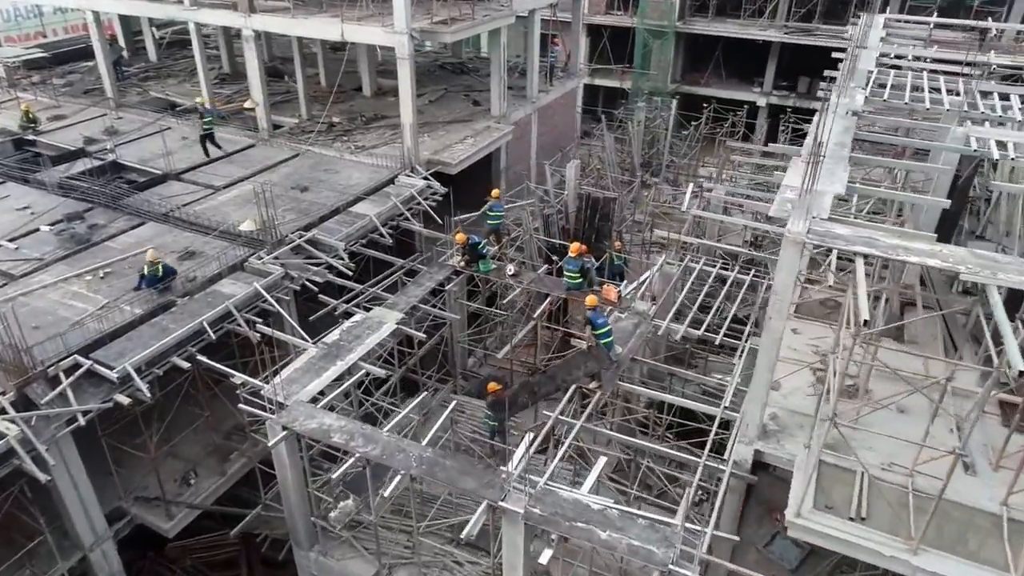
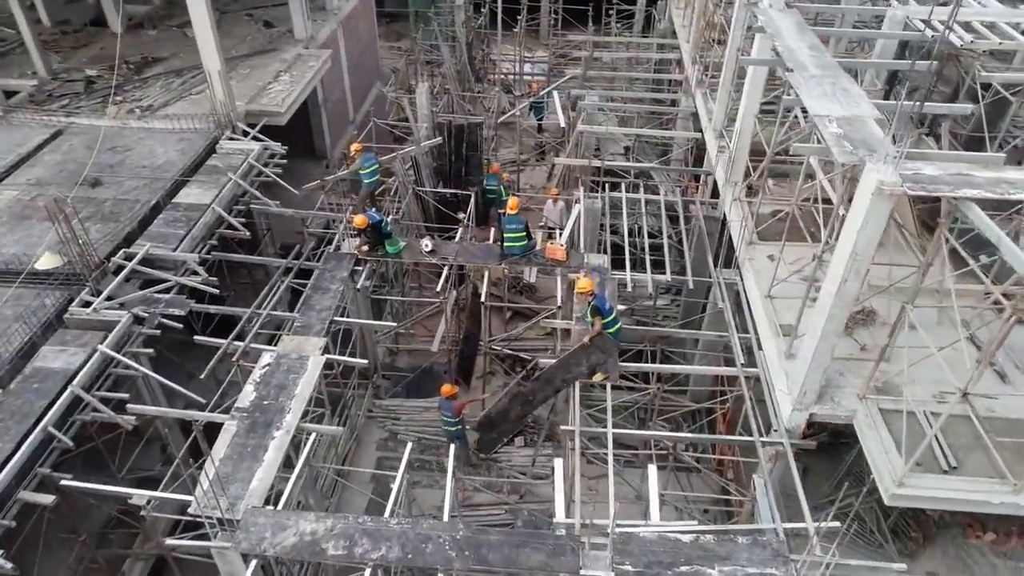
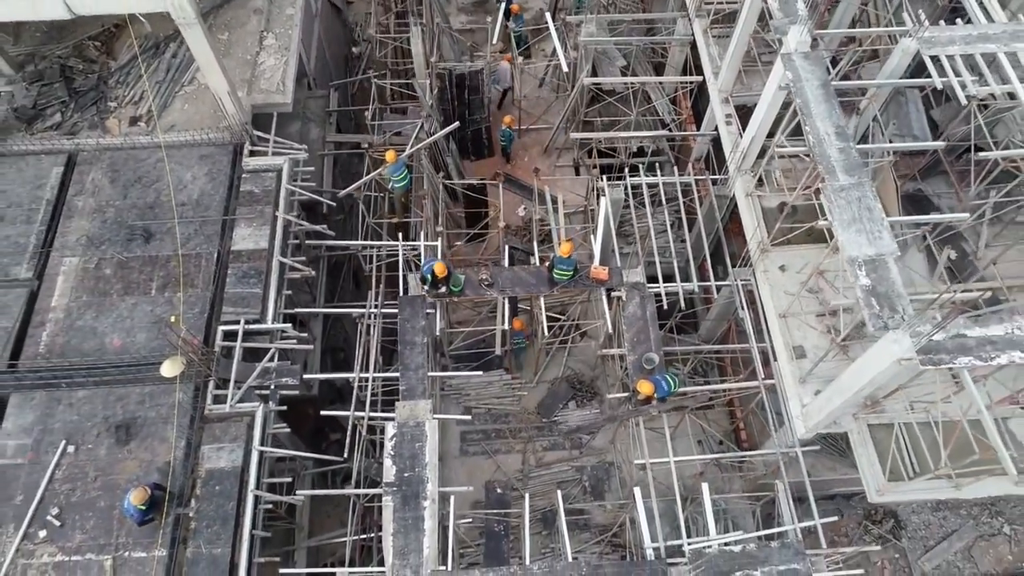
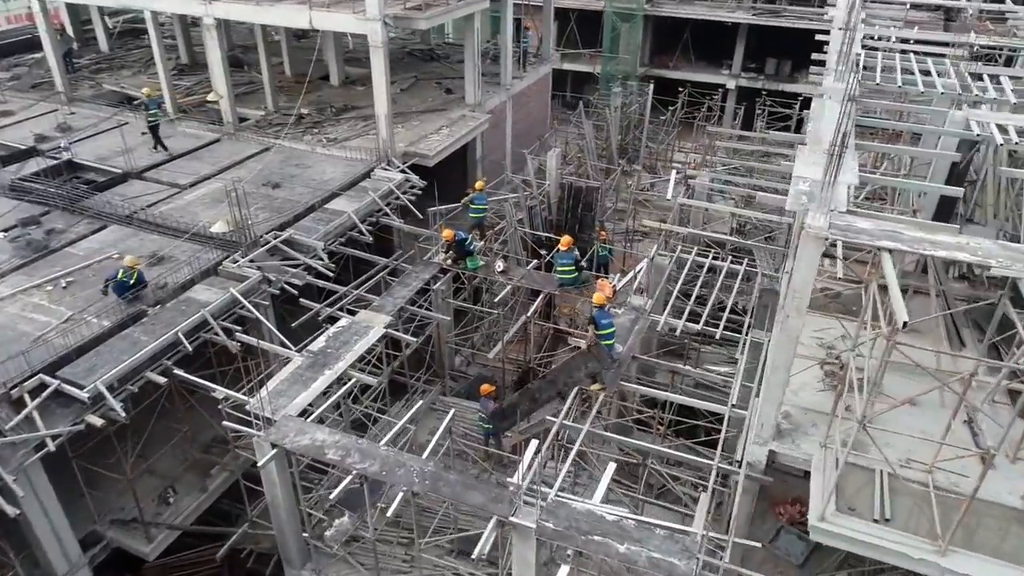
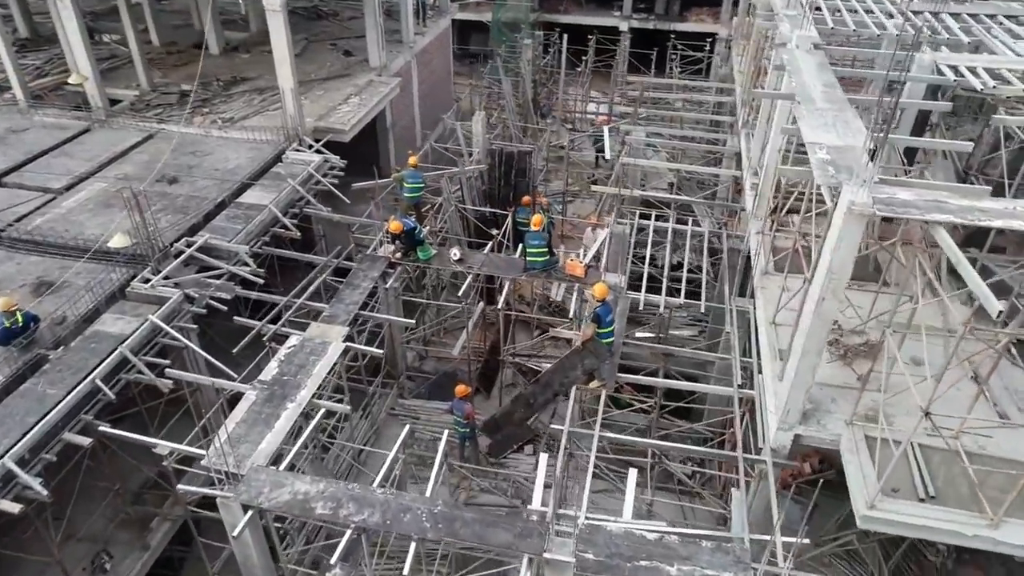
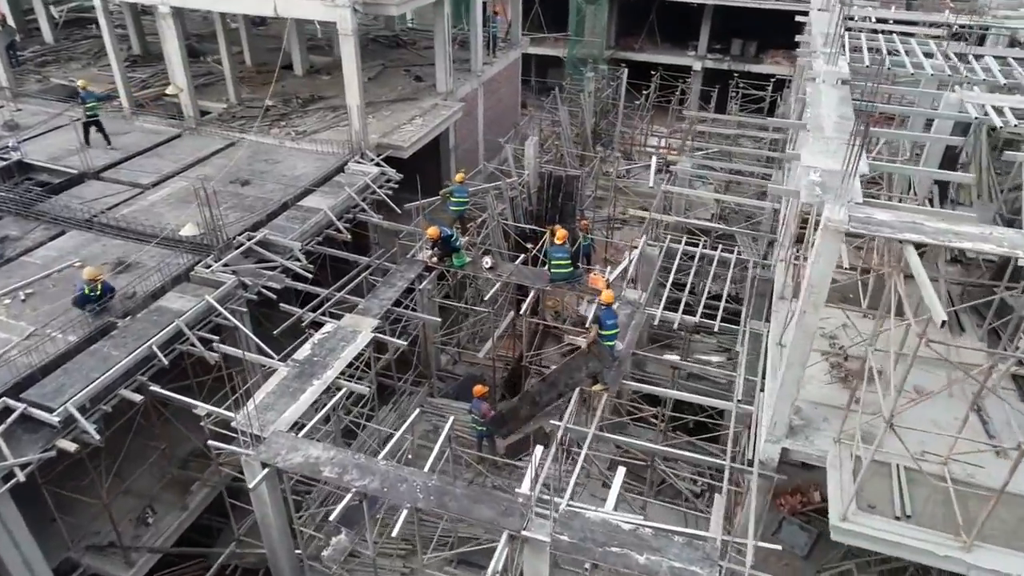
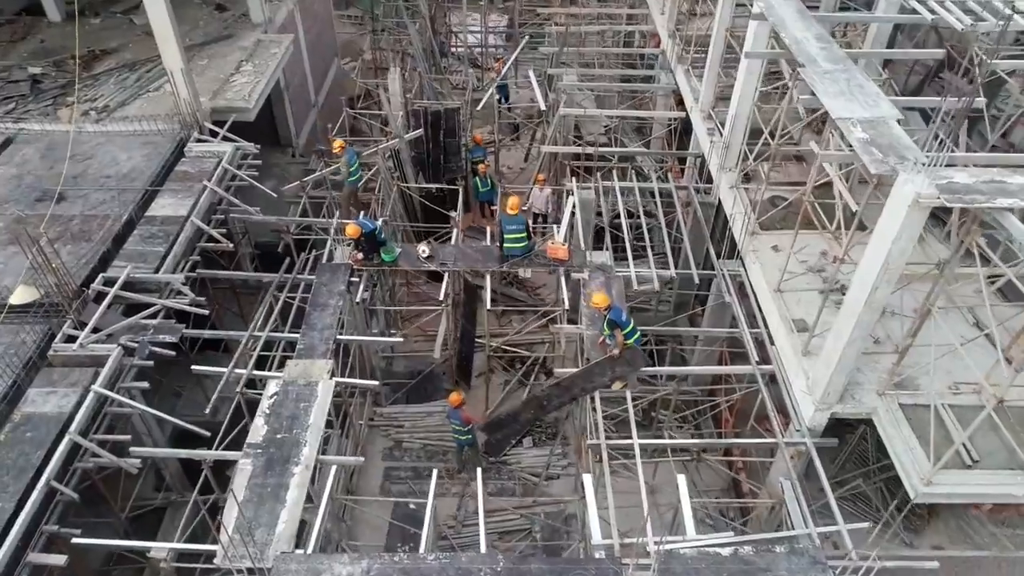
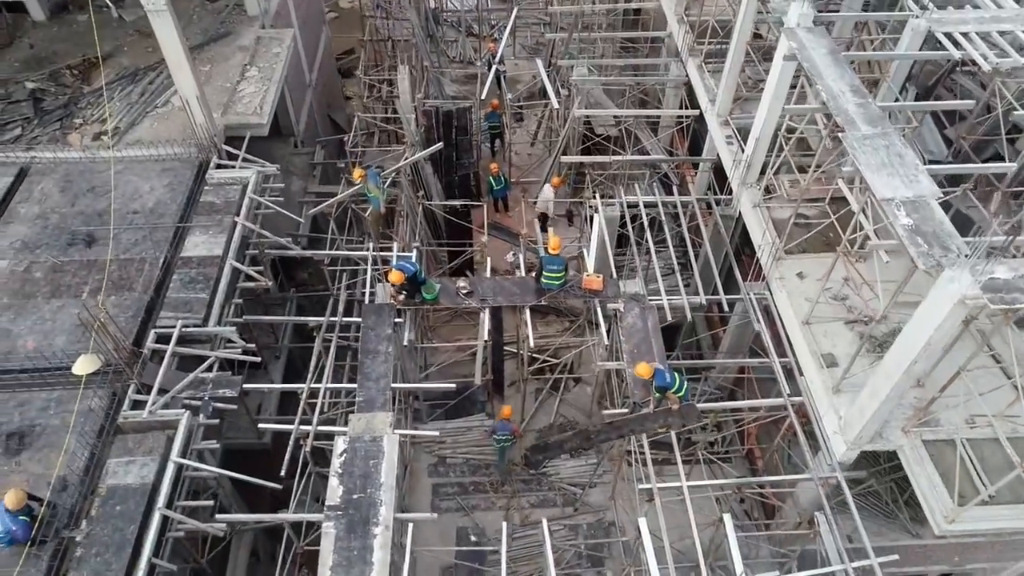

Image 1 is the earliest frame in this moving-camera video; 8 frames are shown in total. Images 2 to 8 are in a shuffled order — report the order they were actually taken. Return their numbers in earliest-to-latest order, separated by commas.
4, 6, 5, 2, 7, 8, 3
